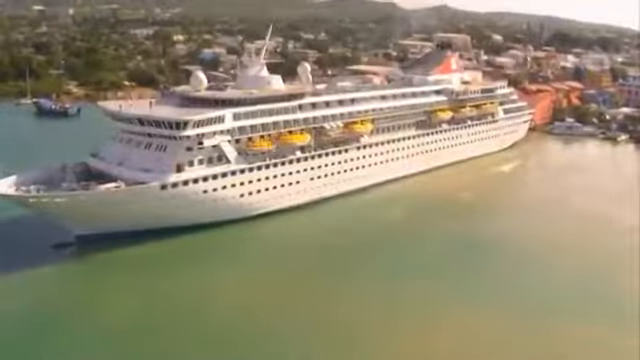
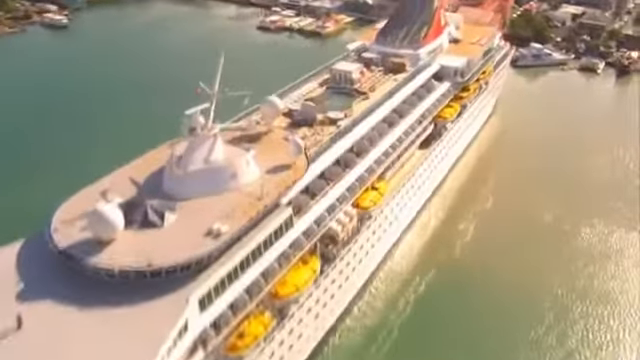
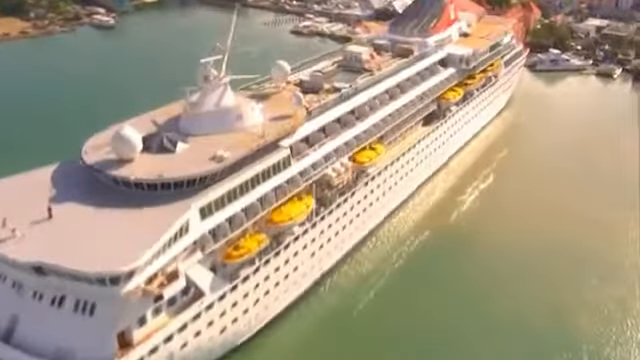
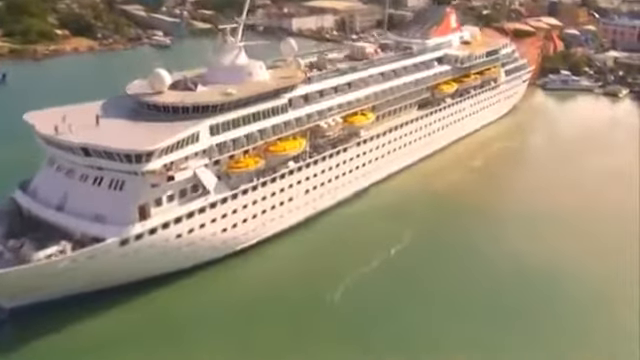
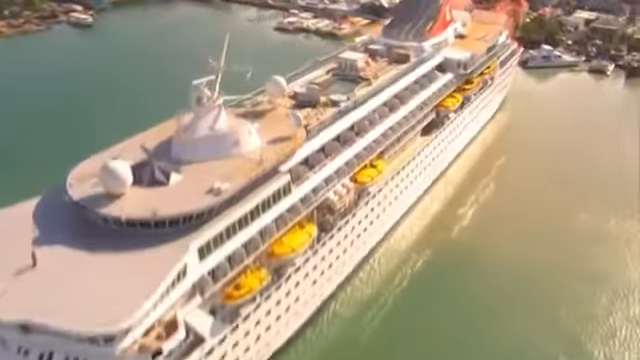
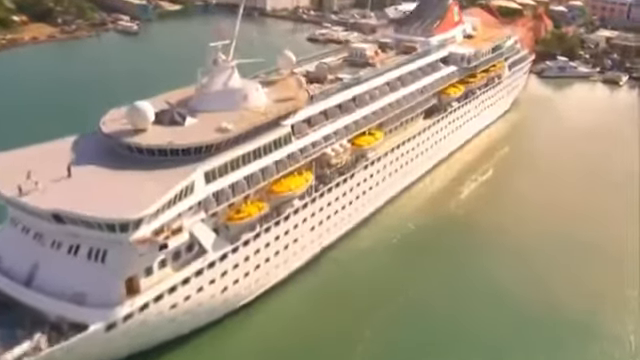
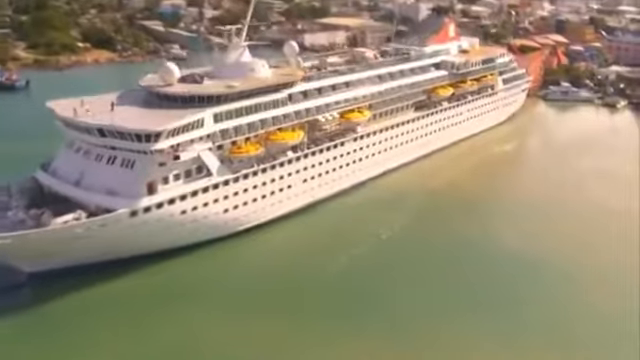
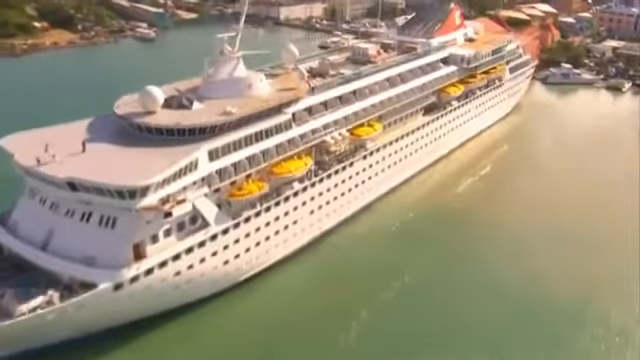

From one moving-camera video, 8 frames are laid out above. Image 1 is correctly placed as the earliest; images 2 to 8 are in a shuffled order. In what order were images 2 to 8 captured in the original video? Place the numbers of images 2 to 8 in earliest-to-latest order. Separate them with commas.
7, 4, 8, 6, 3, 5, 2
